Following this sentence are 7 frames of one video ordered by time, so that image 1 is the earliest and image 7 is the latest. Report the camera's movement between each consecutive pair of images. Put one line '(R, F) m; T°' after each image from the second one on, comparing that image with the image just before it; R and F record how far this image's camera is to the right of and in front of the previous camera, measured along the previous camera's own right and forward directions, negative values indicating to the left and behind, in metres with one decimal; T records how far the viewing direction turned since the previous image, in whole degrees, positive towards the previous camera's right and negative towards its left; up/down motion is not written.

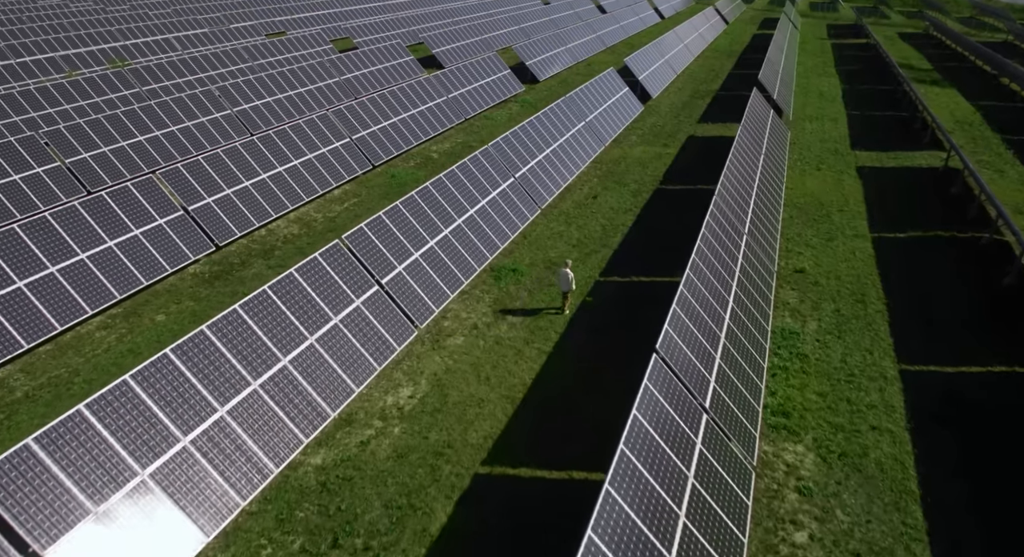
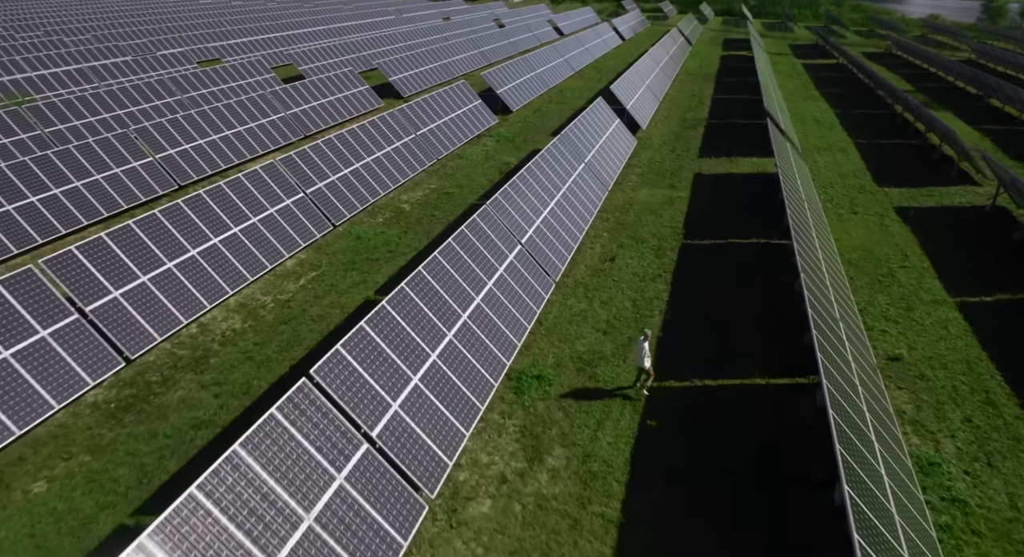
(-1.4, +4.6) m; +4°
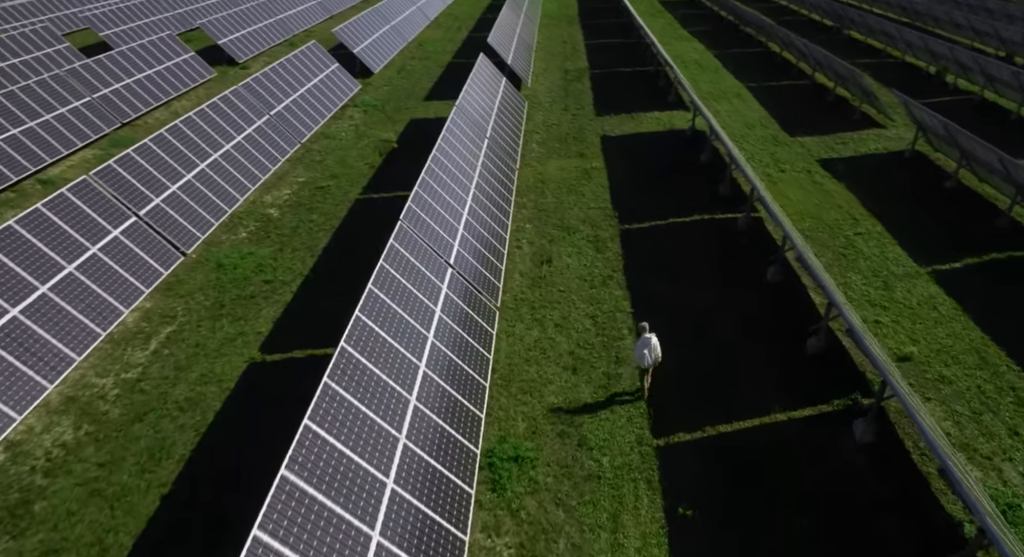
(-1.3, +3.8) m; +11°
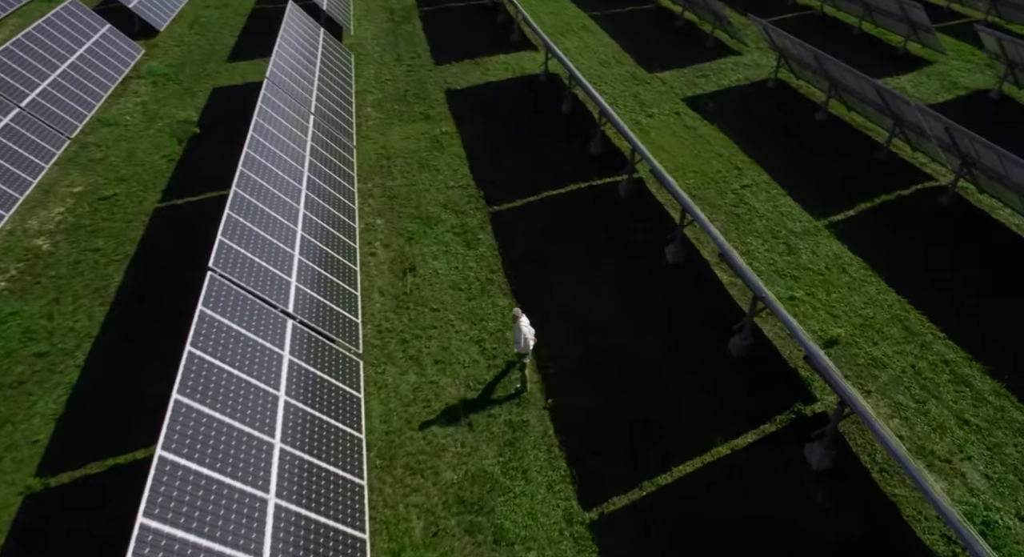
(+0.1, +2.8) m; +11°
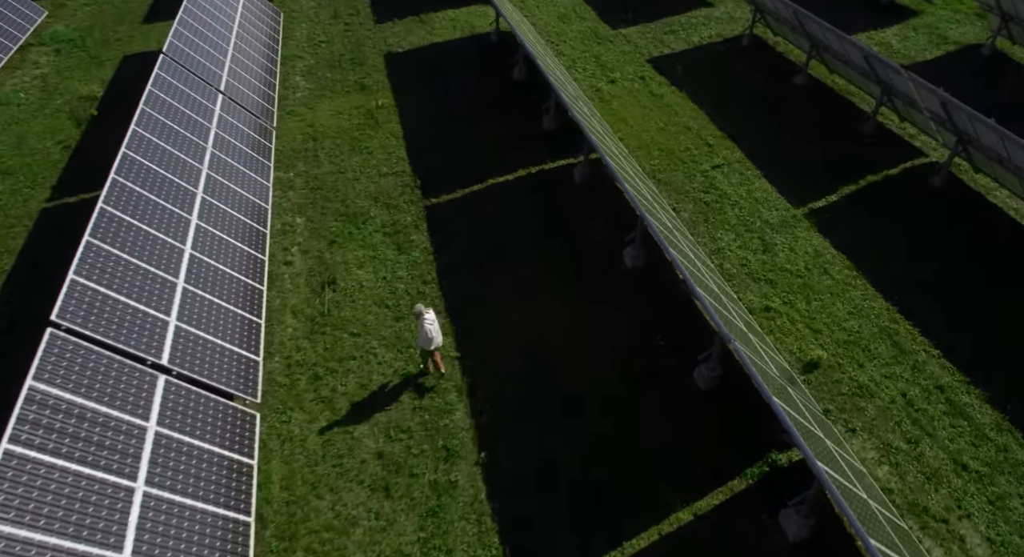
(+0.8, +1.8) m; +2°
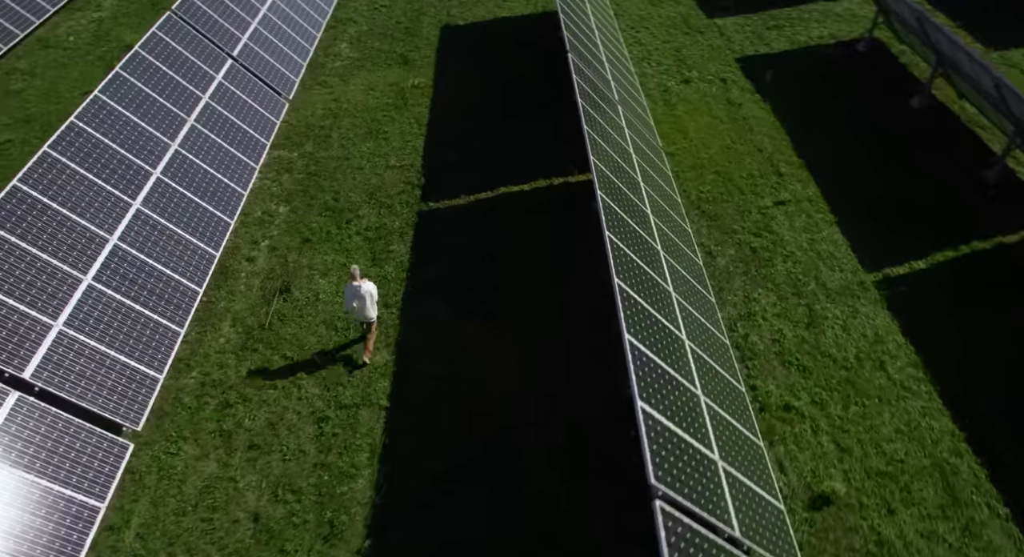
(+1.9, +2.0) m; -9°
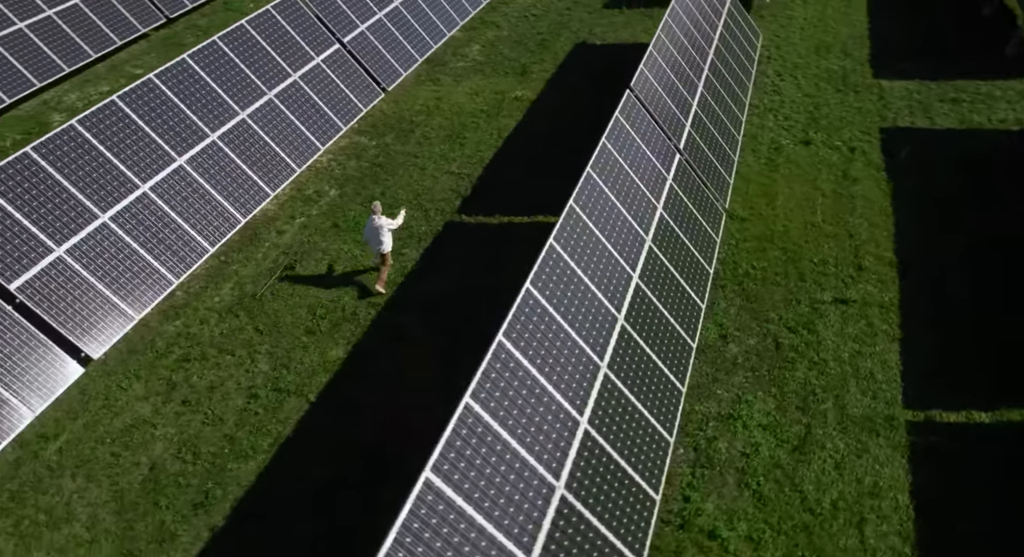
(+2.8, +0.8) m; -16°
